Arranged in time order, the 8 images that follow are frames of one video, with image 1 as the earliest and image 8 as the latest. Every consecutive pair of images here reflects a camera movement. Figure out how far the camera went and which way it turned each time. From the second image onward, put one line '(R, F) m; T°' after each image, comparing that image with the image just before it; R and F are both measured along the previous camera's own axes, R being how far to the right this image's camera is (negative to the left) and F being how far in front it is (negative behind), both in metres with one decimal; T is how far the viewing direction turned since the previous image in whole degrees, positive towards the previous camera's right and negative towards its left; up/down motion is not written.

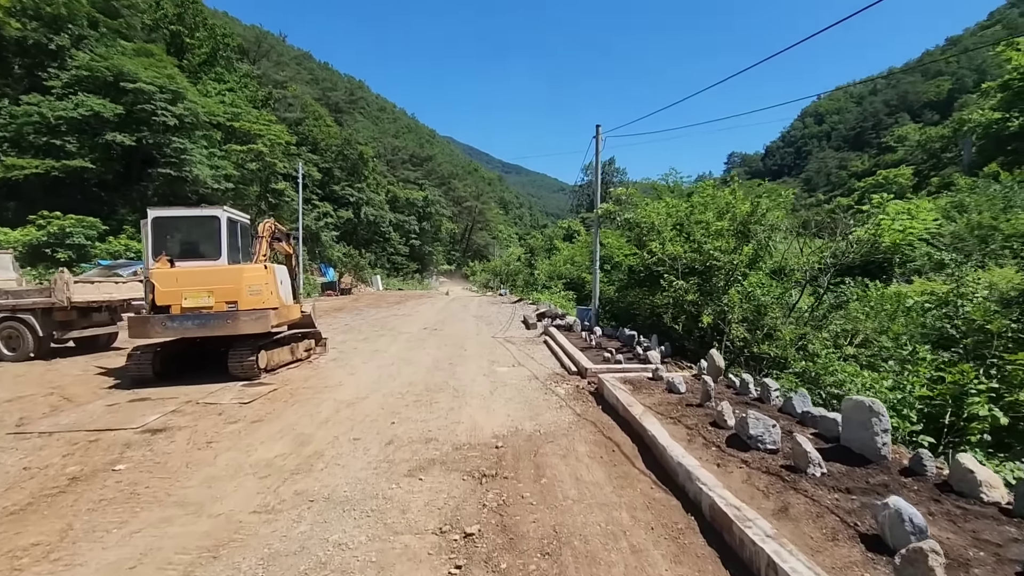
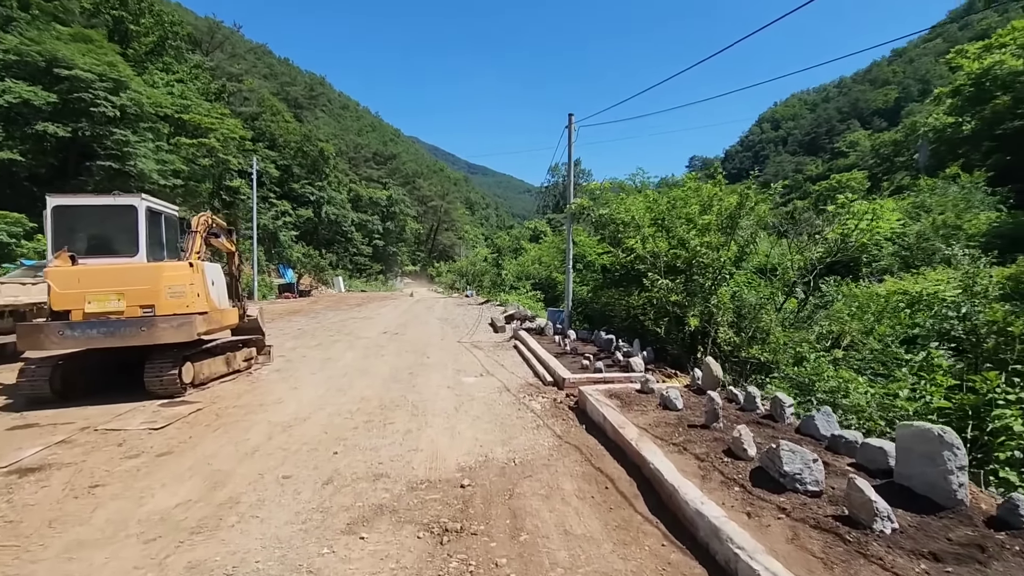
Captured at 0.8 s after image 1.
(0.0, +0.8) m; +4°
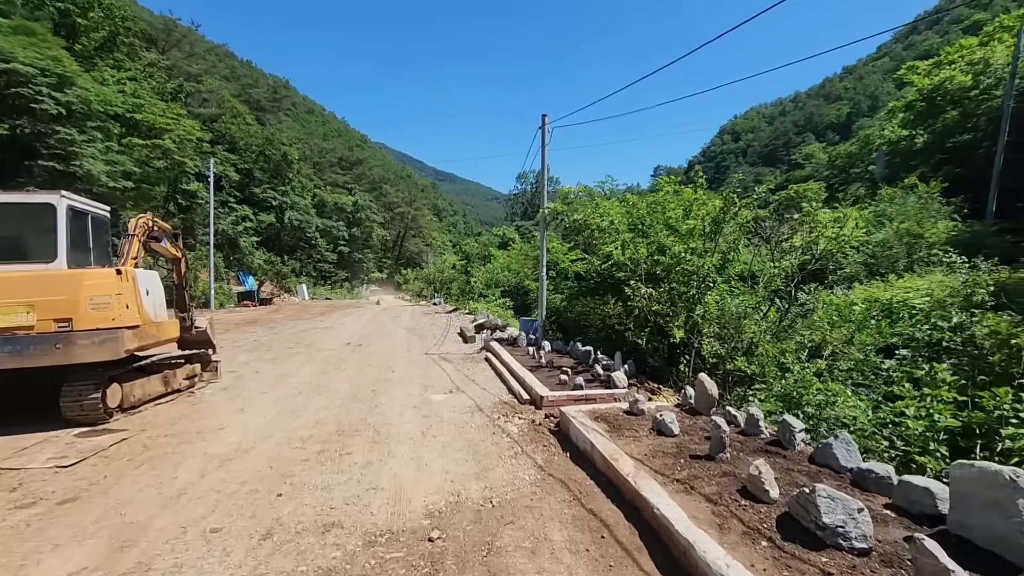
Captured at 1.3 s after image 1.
(-0.1, +0.5) m; +3°
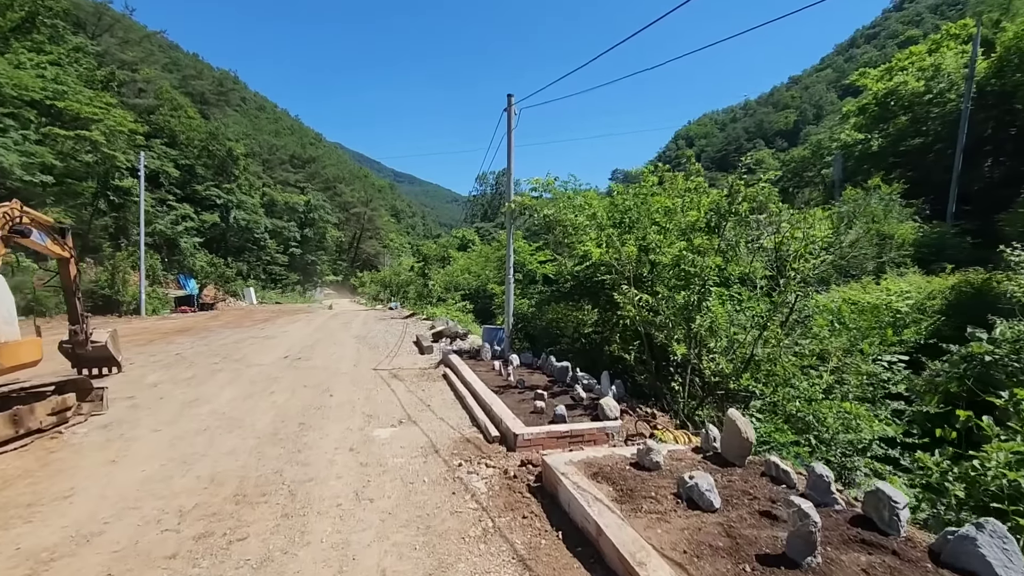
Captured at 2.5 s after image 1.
(0.0, +1.2) m; +4°
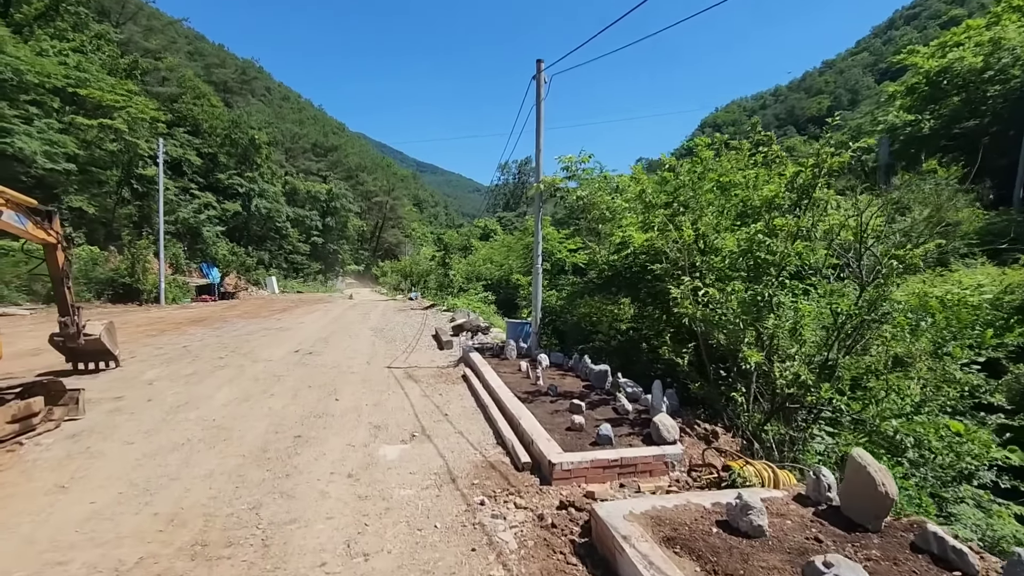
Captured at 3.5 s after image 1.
(-0.1, +0.9) m; -2°
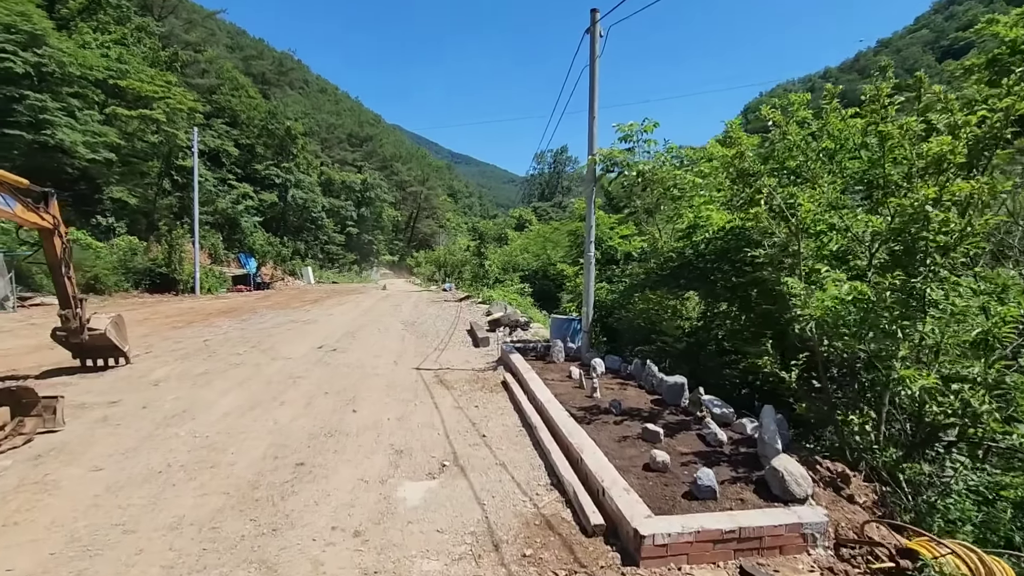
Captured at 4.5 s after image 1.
(-0.2, +1.0) m; -4°
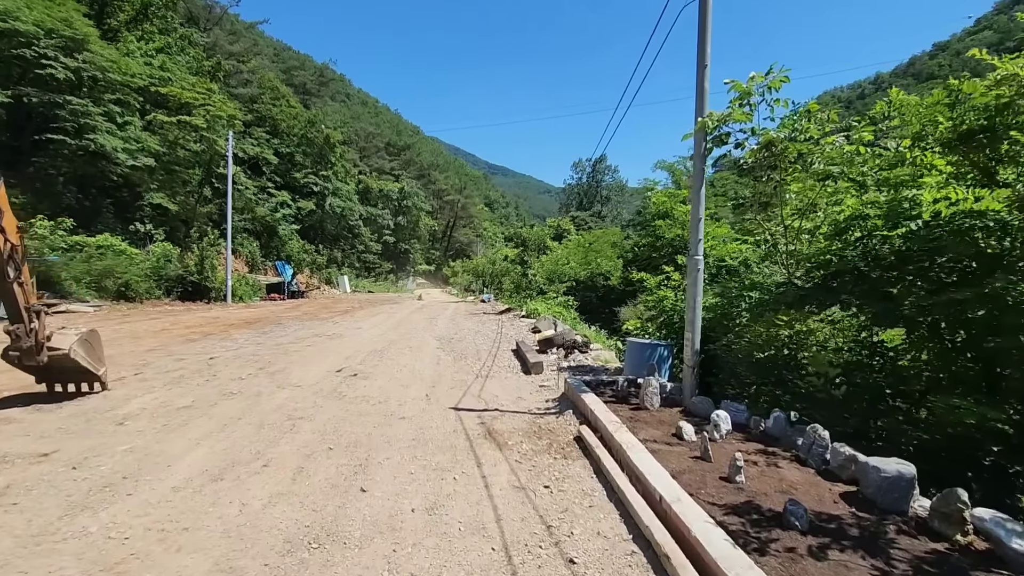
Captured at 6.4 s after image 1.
(-0.3, +1.7) m; -4°
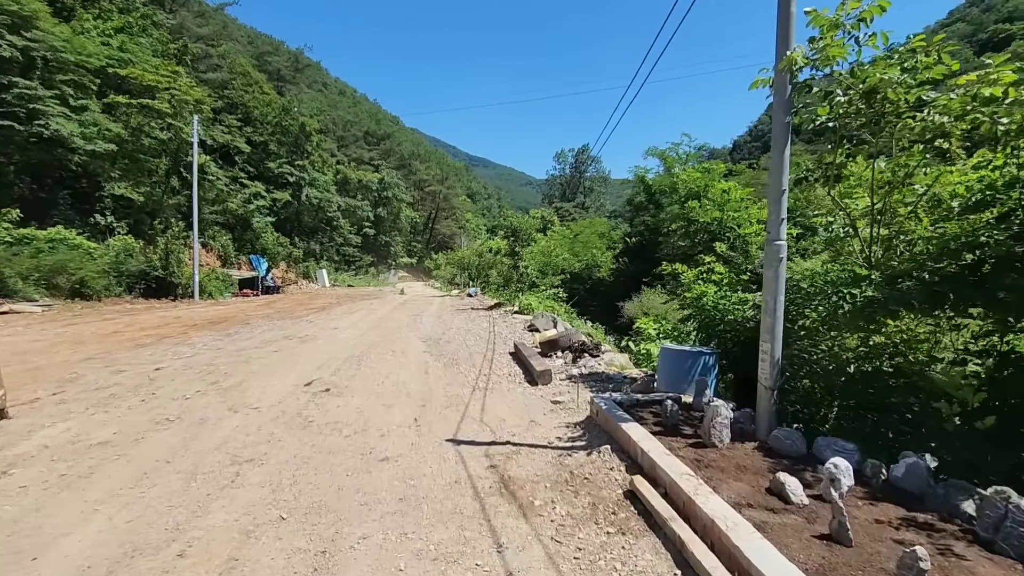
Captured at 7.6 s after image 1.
(-0.2, +1.2) m; +2°
